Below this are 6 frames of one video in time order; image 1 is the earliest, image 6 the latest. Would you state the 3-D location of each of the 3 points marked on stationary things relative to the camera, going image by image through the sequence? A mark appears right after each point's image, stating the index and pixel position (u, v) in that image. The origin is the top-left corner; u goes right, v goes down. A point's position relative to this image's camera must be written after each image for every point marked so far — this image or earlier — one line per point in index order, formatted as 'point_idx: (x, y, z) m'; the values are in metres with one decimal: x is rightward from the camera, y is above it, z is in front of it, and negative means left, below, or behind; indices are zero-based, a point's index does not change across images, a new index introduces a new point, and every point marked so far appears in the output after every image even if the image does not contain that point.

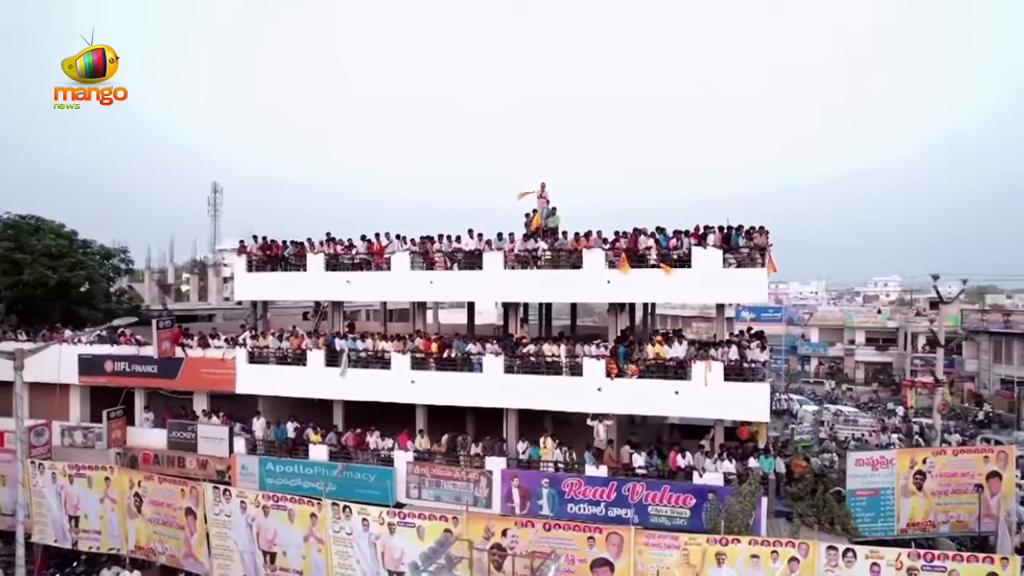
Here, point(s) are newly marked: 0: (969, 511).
0: (+12.3, -6.0, +17.7) m
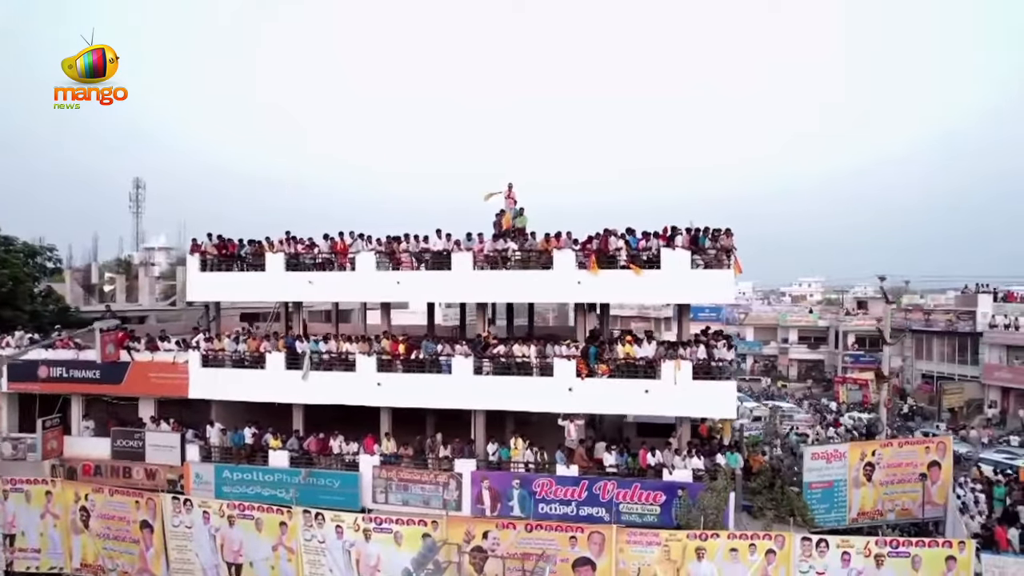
0: (+11.5, -6.1, +18.7) m
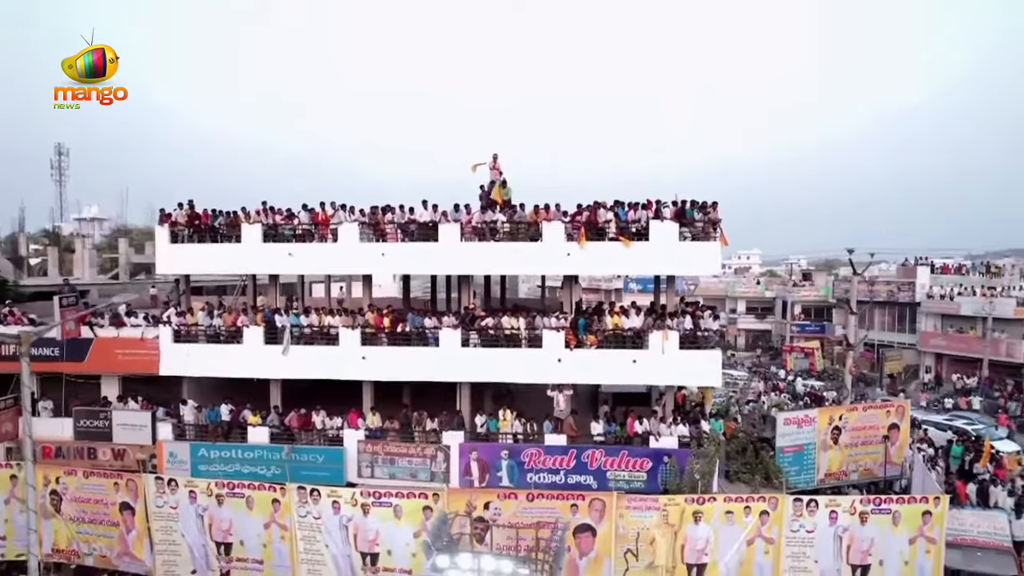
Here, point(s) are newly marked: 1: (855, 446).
0: (+11.0, -5.2, +19.9) m
1: (+10.3, -4.8, +19.6) m
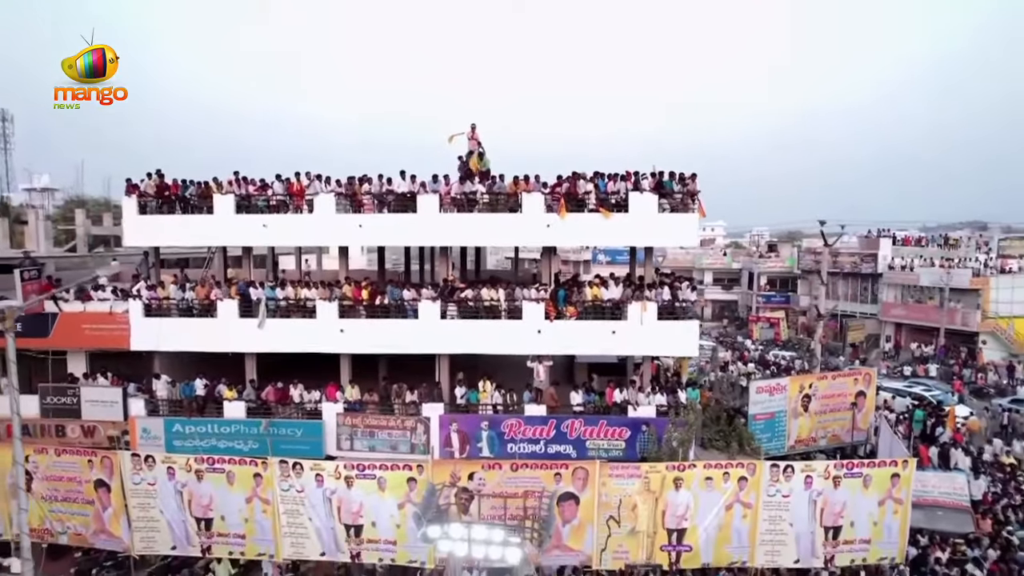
0: (+10.3, -4.3, +20.5) m
1: (+9.7, -3.9, +20.3) m
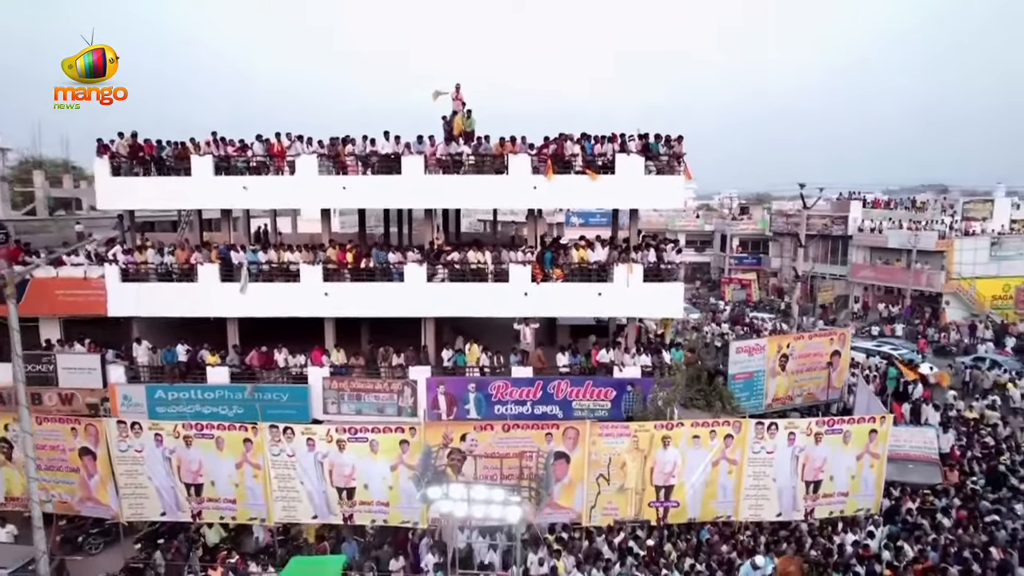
0: (+9.8, -3.1, +21.2) m
1: (+9.2, -2.7, +20.8) m
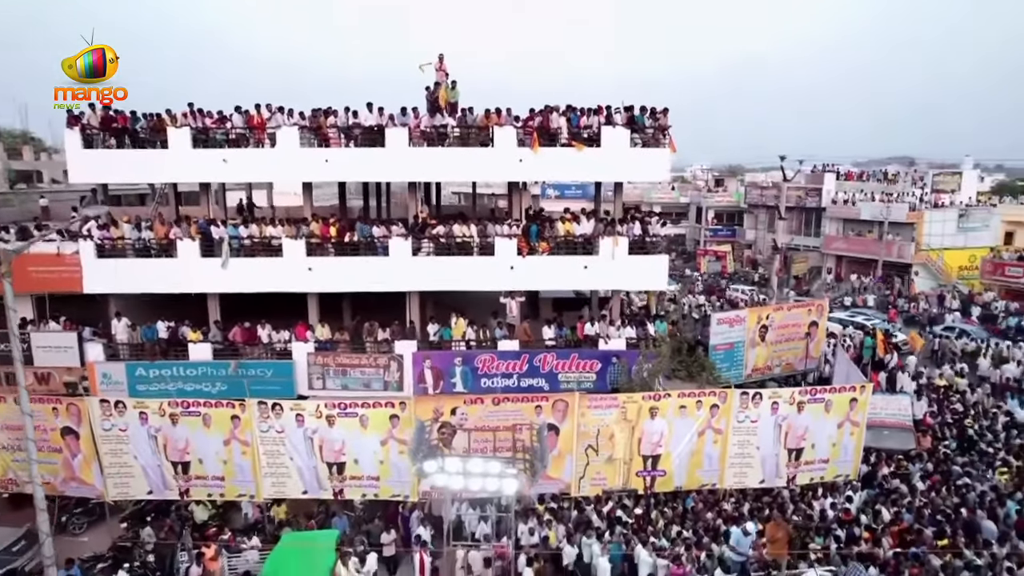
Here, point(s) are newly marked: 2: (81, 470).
0: (+9.3, -2.2, +21.6) m
1: (+8.7, -1.8, +21.3) m
2: (-9.2, -3.9, +13.9) m
